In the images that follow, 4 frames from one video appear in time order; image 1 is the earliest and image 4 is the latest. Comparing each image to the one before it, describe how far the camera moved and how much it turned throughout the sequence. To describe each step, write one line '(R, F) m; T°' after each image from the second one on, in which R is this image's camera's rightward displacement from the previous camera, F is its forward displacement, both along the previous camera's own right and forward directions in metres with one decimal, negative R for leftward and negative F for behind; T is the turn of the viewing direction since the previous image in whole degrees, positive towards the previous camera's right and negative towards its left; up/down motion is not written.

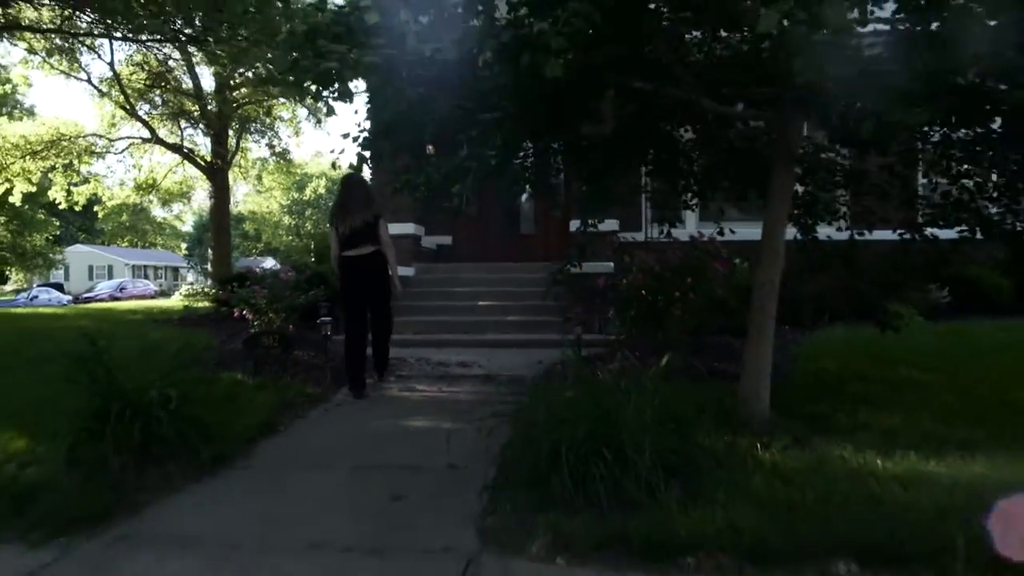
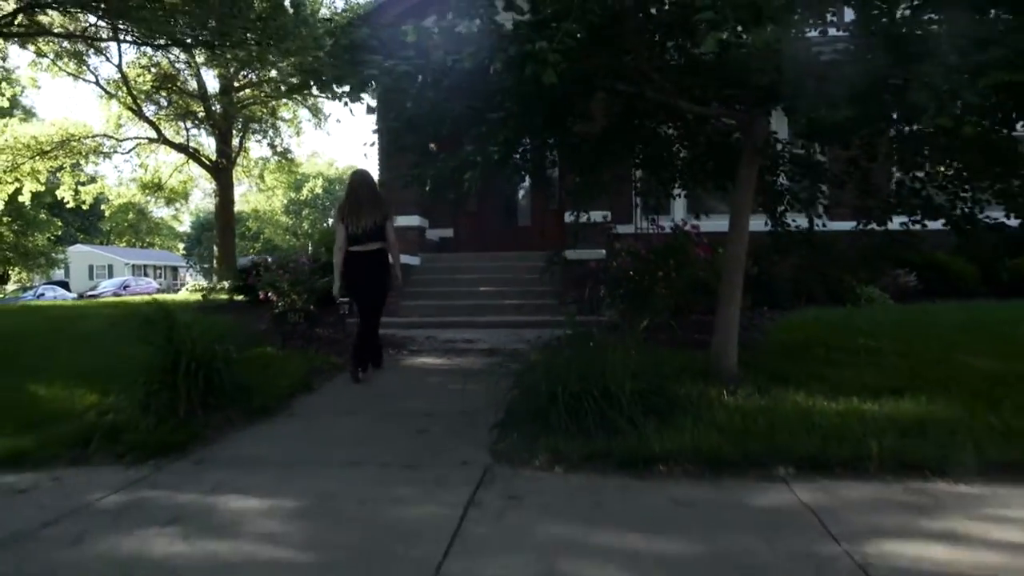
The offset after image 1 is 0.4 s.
(-0.1, -1.1) m; 0°
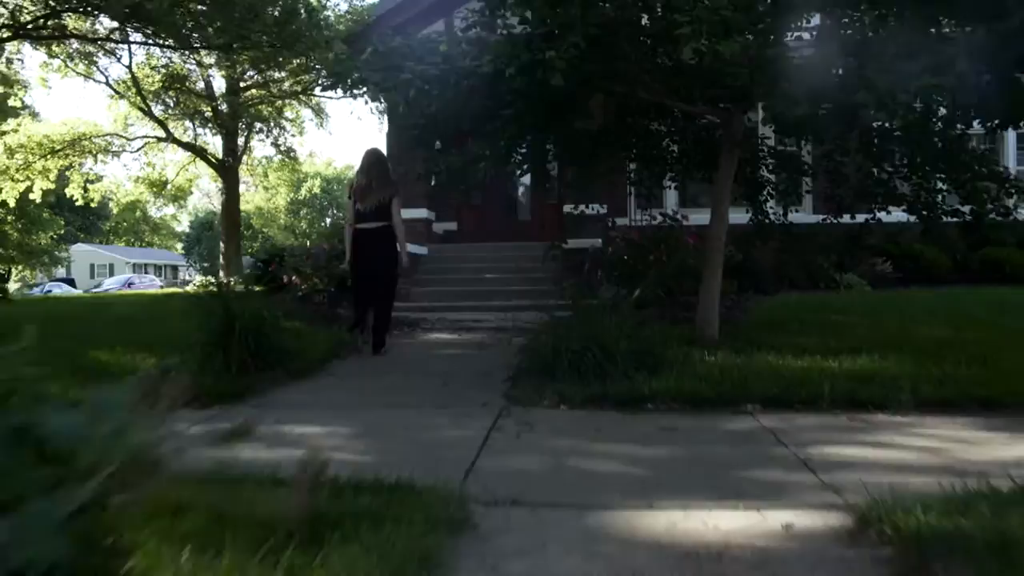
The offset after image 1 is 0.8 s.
(-0.1, -1.1) m; 0°
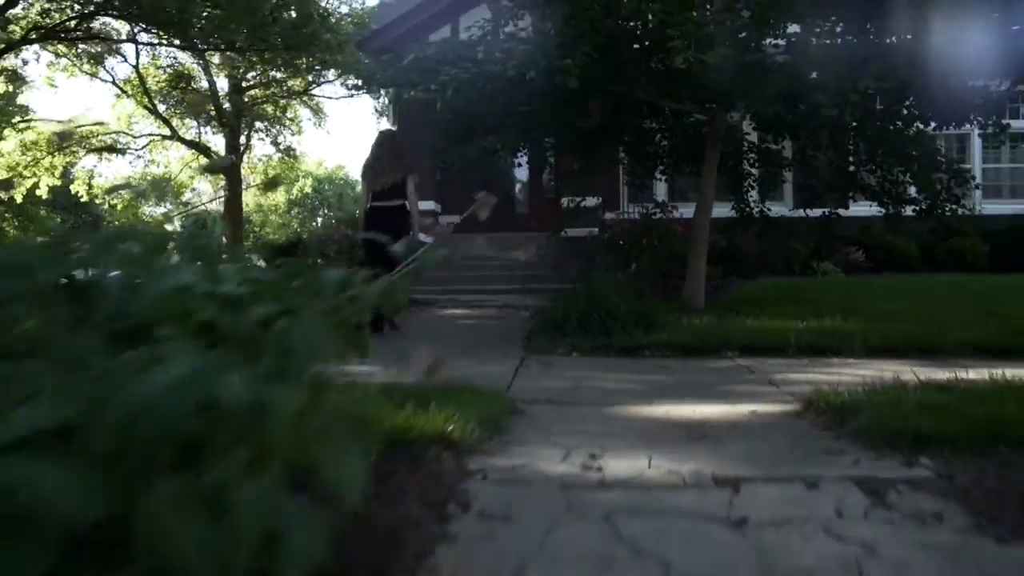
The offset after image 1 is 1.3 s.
(-0.3, -1.3) m; +1°
